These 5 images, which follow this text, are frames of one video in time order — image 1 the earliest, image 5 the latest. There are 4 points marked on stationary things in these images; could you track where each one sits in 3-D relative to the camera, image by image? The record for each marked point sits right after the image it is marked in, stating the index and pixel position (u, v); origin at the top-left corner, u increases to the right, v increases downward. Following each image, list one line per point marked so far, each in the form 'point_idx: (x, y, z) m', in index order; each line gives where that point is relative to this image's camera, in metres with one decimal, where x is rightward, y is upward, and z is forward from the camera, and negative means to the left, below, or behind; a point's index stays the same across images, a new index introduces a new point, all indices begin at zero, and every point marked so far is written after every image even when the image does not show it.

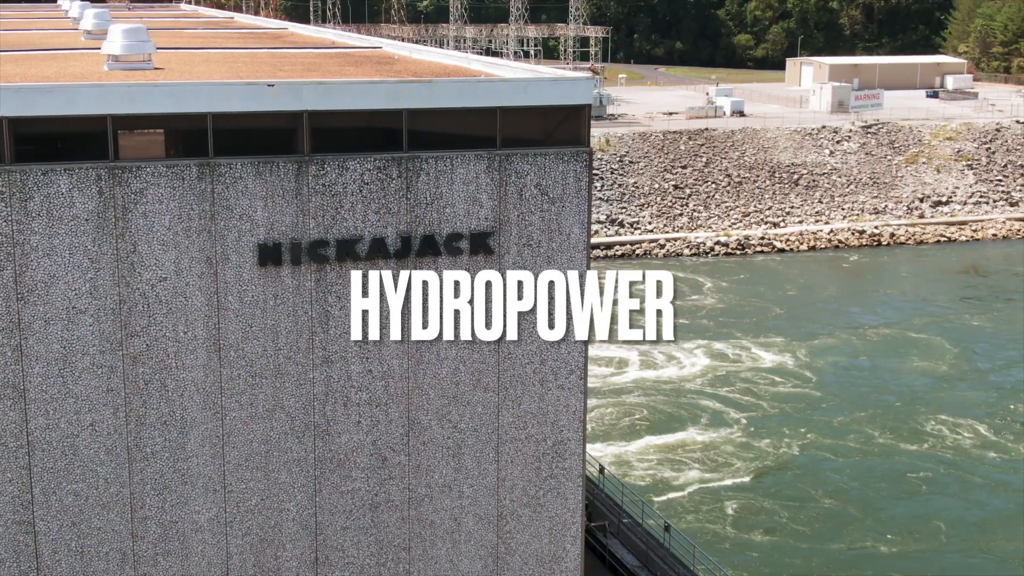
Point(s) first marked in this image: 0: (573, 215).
0: (+0.5, +0.6, +10.7) m
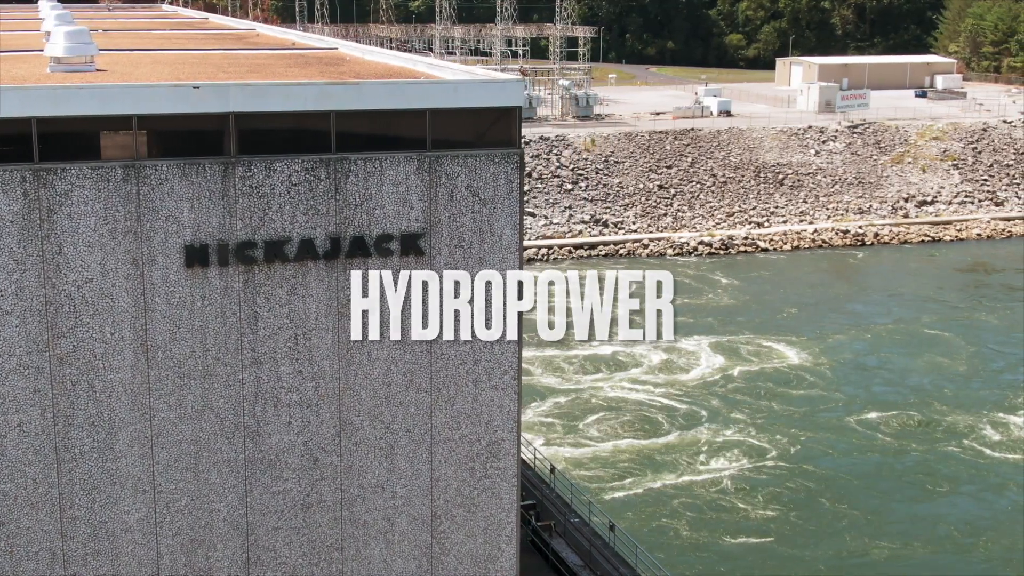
0: (-0.1, +0.6, +10.7) m
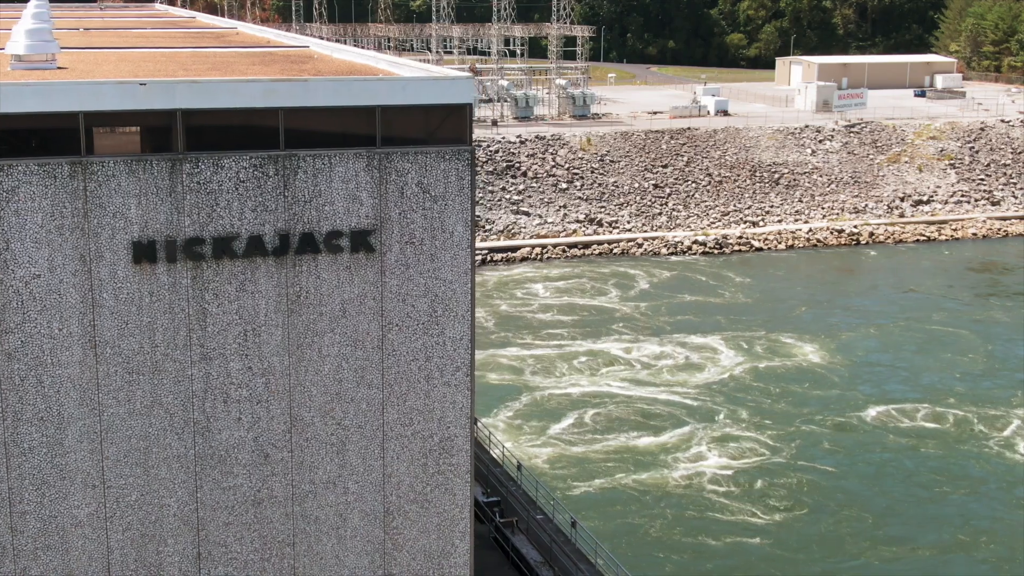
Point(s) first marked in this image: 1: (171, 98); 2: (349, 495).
0: (-0.5, +0.7, +10.7) m
1: (-2.8, +1.6, +9.9) m
2: (-1.5, -1.9, +11.0) m
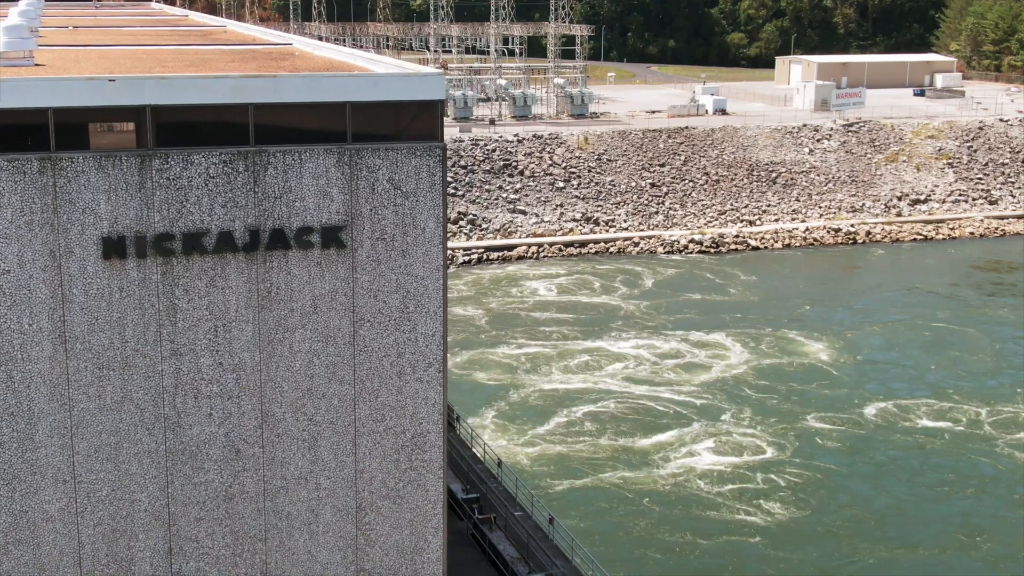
0: (-0.8, +0.7, +10.7) m
1: (-3.0, +1.6, +10.0) m
2: (-1.7, -1.8, +11.0) m
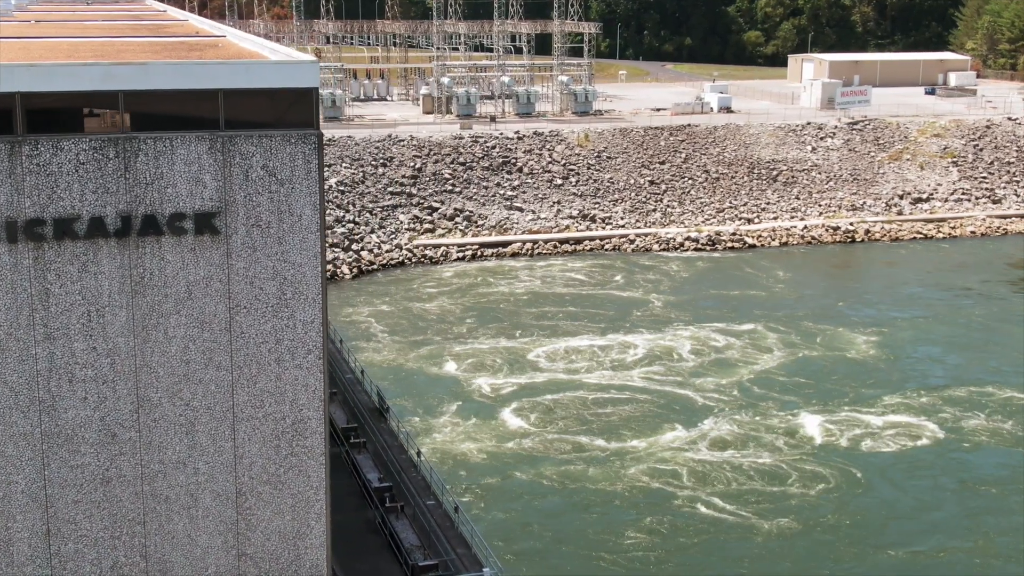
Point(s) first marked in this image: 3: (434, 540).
0: (-1.9, +0.8, +10.8) m
1: (-4.2, +1.7, +10.1) m
2: (-2.9, -1.7, +11.1) m
3: (-0.9, -2.7, +13.2) m
